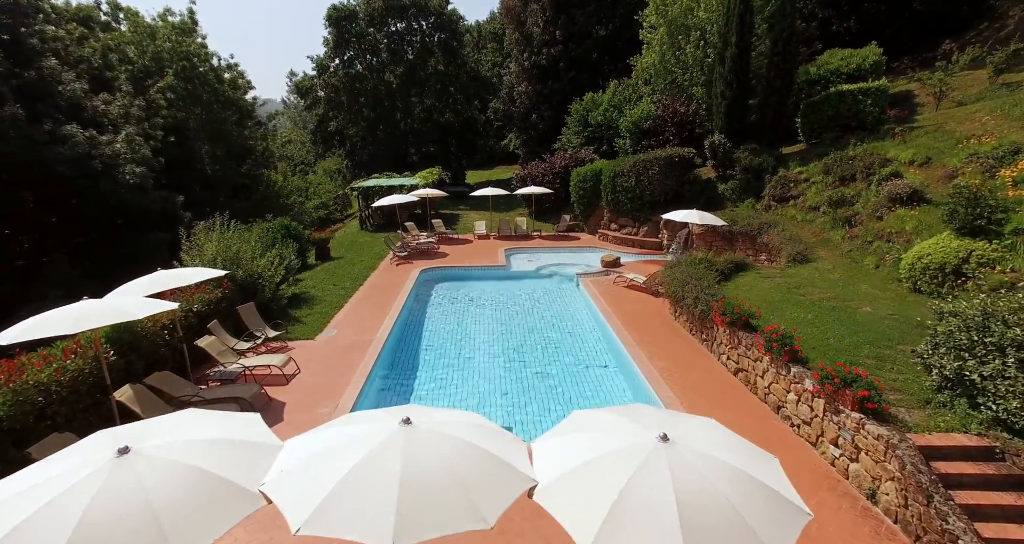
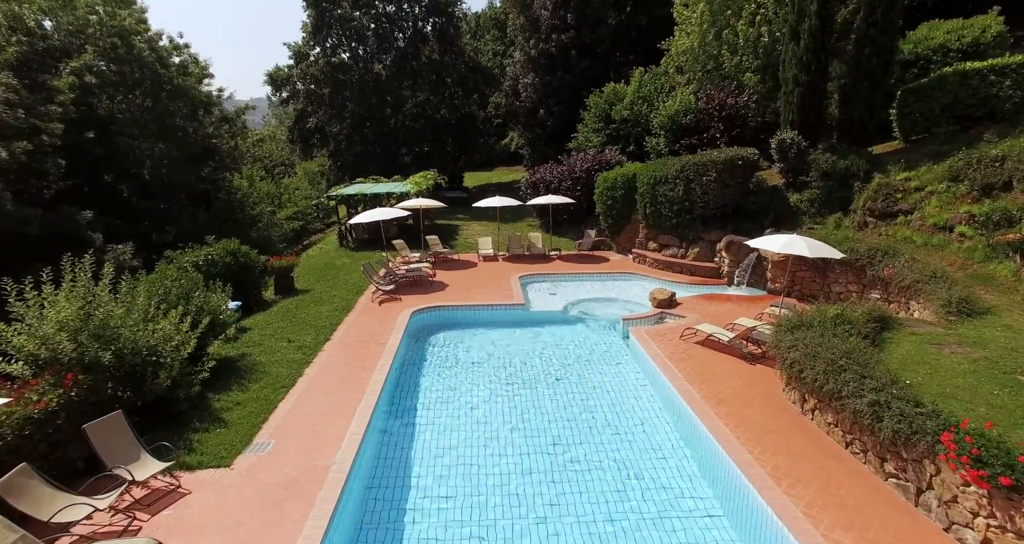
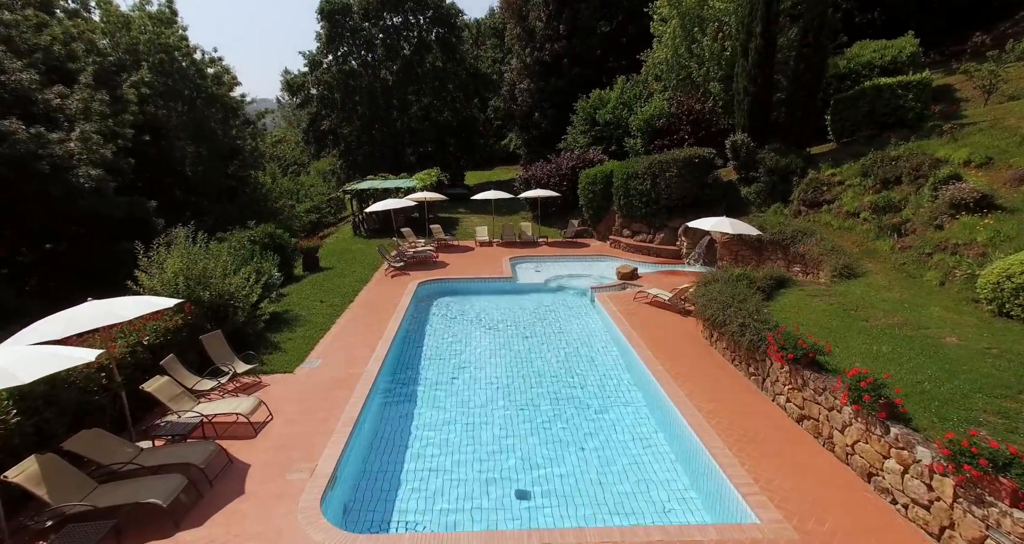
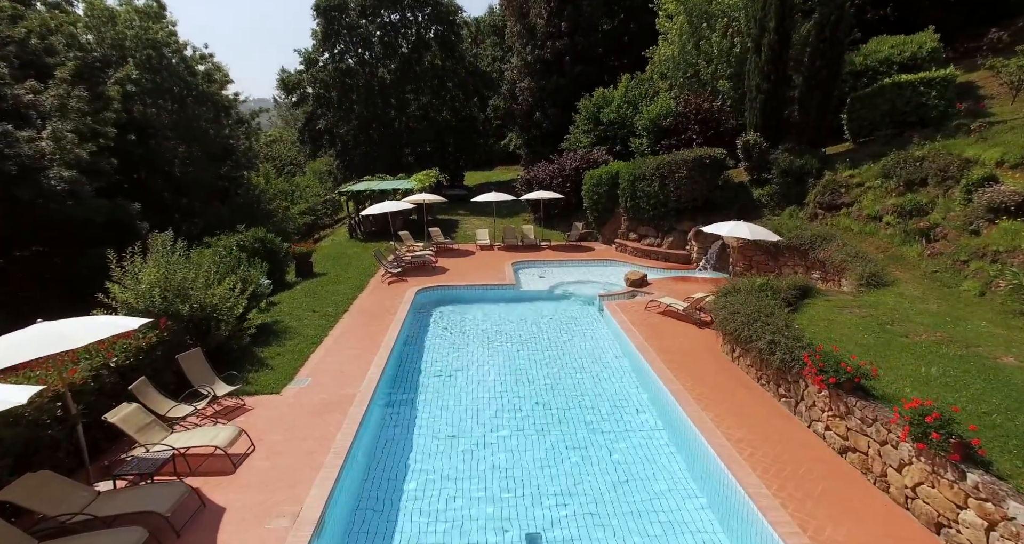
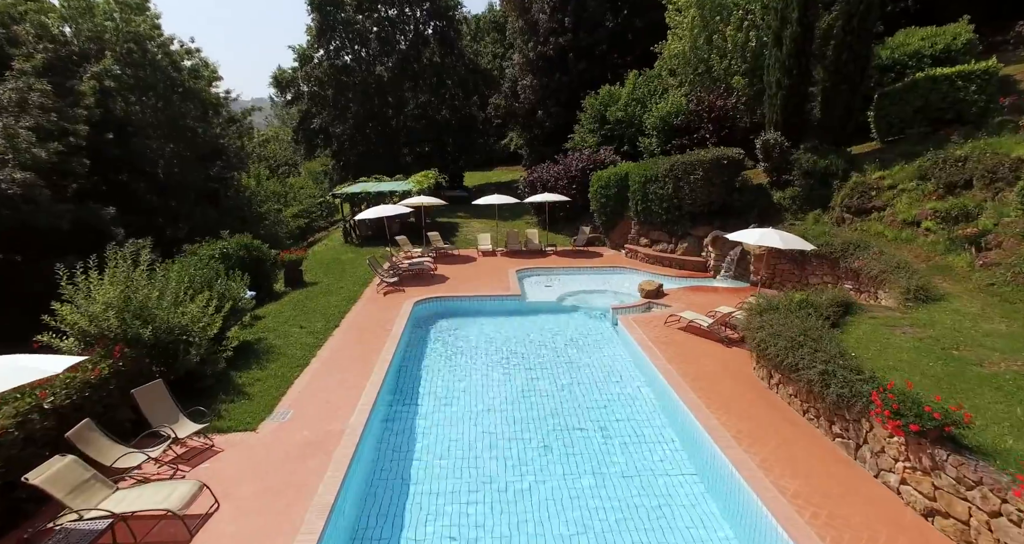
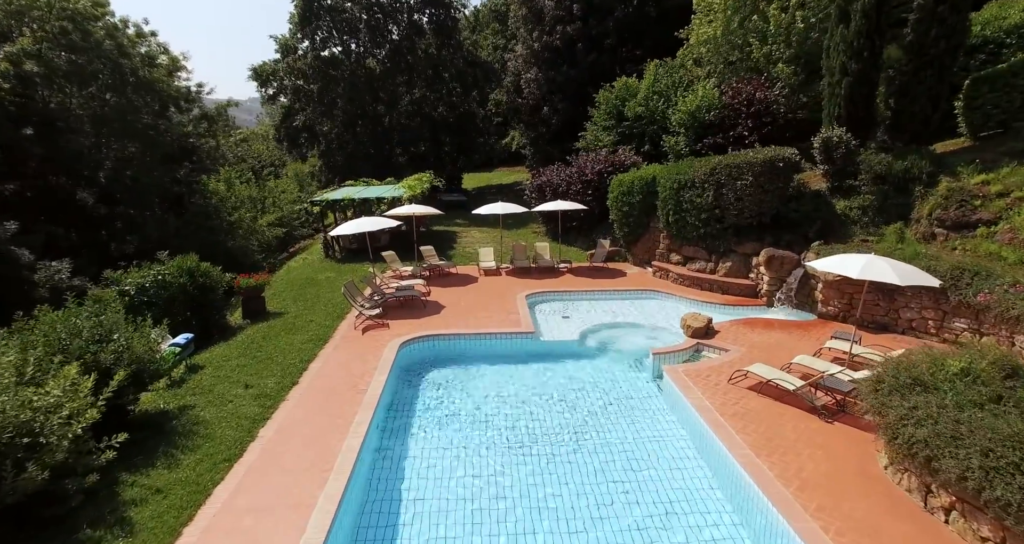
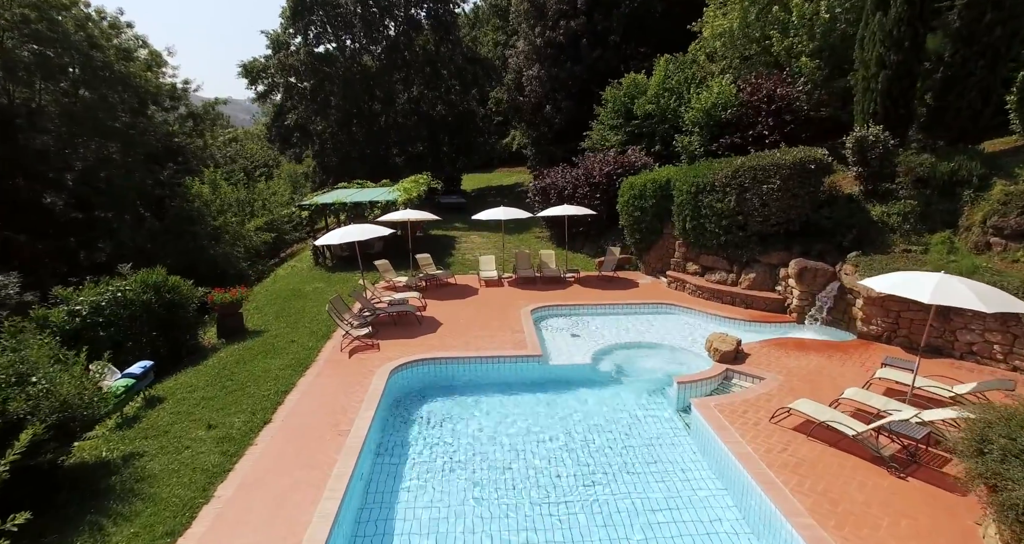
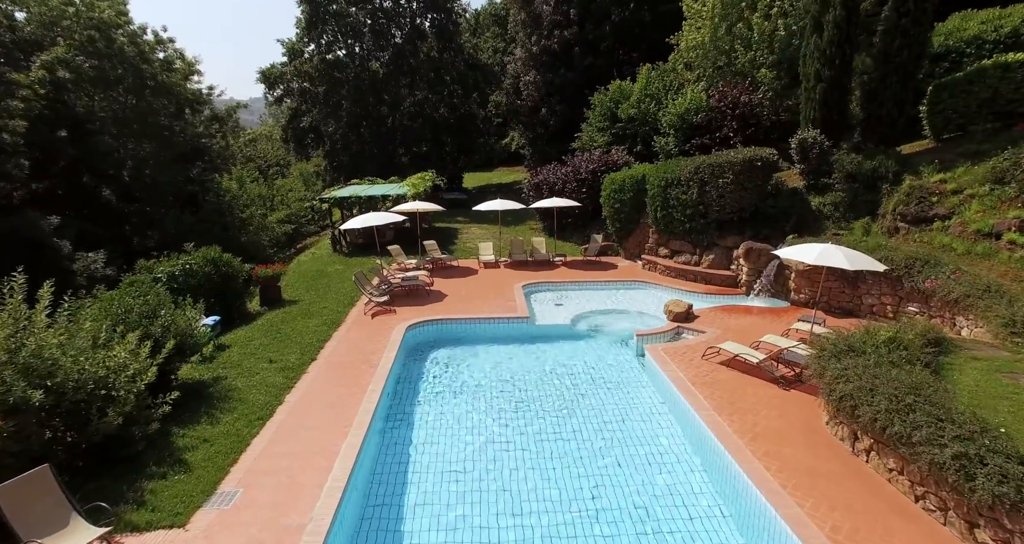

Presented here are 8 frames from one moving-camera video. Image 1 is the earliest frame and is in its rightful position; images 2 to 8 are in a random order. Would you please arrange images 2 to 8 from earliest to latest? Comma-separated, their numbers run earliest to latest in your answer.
3, 4, 5, 2, 8, 6, 7
